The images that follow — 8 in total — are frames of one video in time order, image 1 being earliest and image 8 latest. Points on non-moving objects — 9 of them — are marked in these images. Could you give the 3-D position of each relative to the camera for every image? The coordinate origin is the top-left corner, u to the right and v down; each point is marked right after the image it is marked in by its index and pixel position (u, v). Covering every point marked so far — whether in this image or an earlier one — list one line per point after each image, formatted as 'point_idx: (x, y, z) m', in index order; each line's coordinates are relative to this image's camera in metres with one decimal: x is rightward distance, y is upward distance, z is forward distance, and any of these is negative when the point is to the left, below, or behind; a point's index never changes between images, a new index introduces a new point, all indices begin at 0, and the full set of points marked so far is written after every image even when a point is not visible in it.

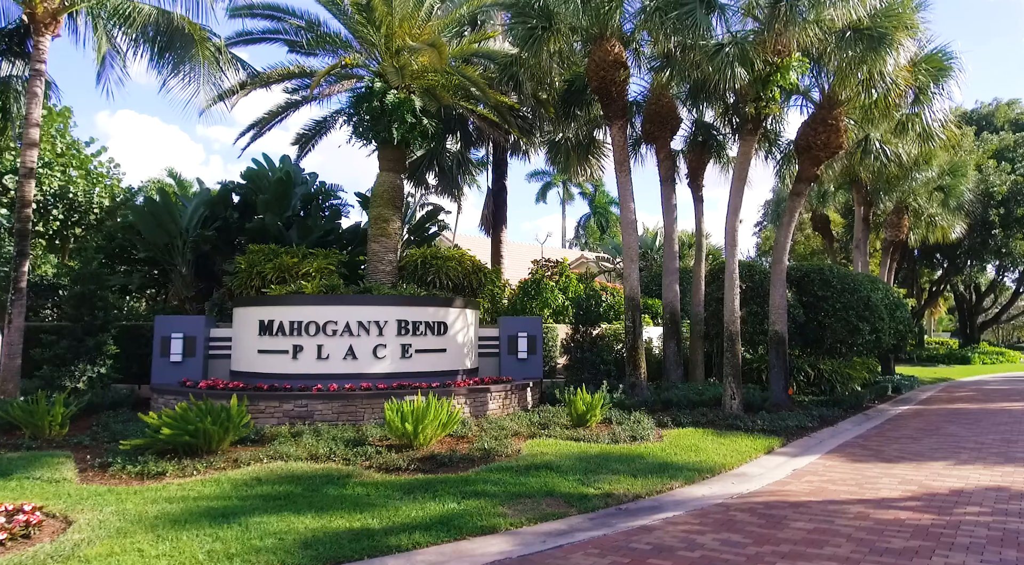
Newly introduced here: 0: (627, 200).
0: (+2.2, +1.6, +13.5) m
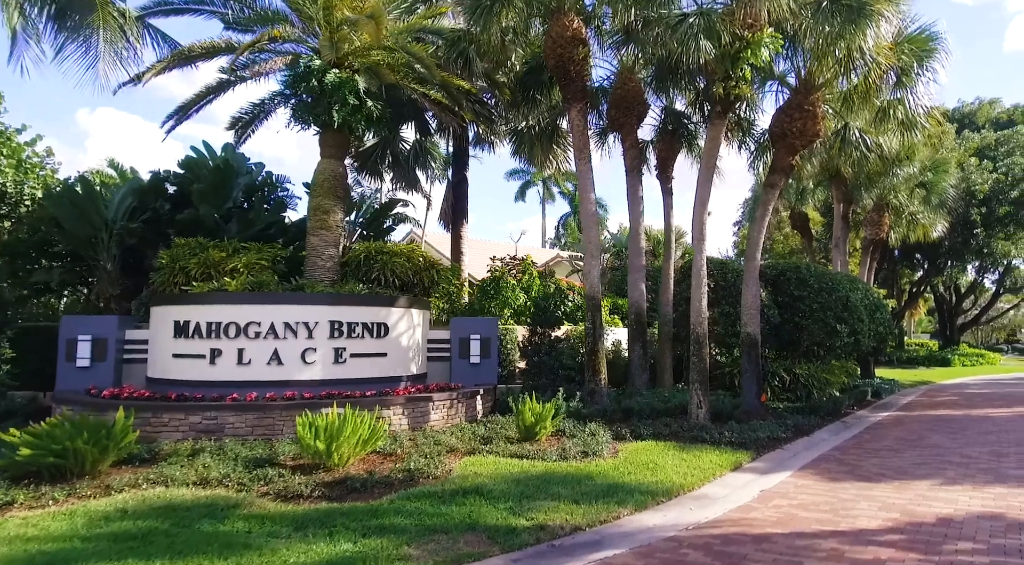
0: (+1.3, +1.7, +12.4) m
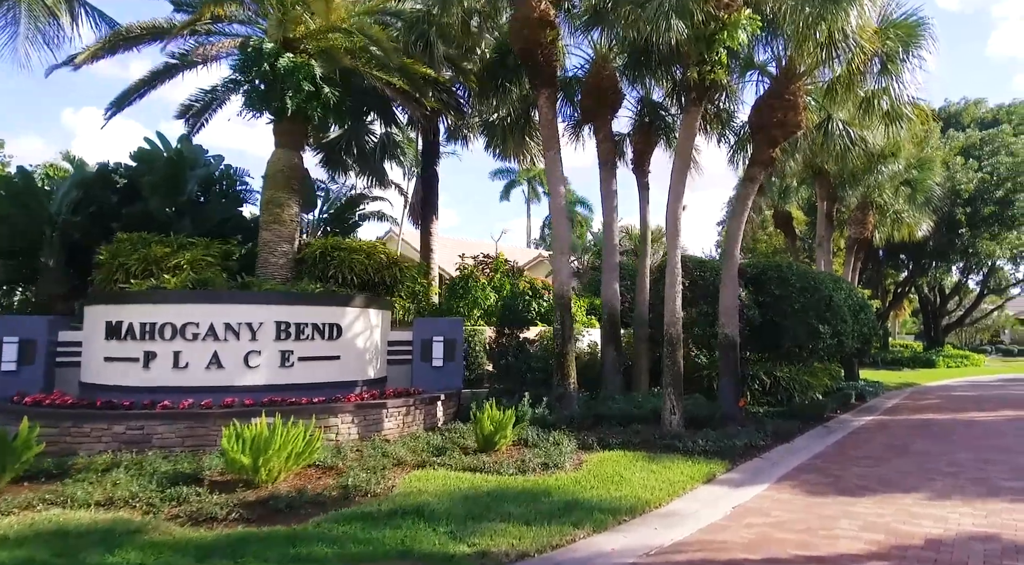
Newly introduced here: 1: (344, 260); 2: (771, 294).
0: (+0.7, +1.7, +11.7) m
1: (-3.0, +0.4, +12.7) m
2: (+5.7, -0.2, +15.7) m
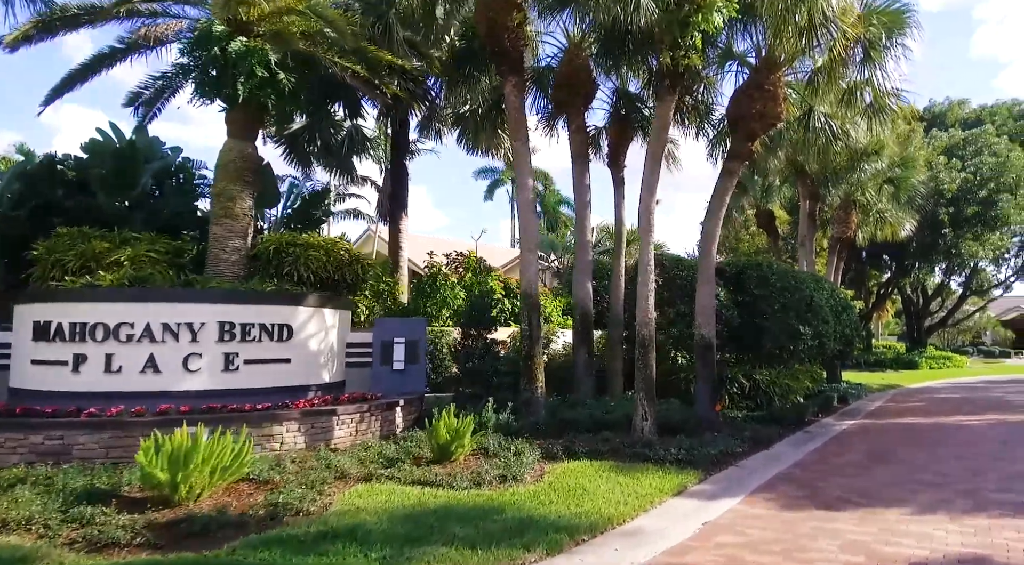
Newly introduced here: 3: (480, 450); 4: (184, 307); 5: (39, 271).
0: (+0.2, +1.7, +11.0) m
1: (-3.6, +0.4, +12.0) m
2: (+5.1, -0.2, +15.1) m
3: (-0.4, -2.1, +8.9) m
4: (-4.3, -0.3, +9.2) m
5: (-7.2, +0.2, +10.7) m
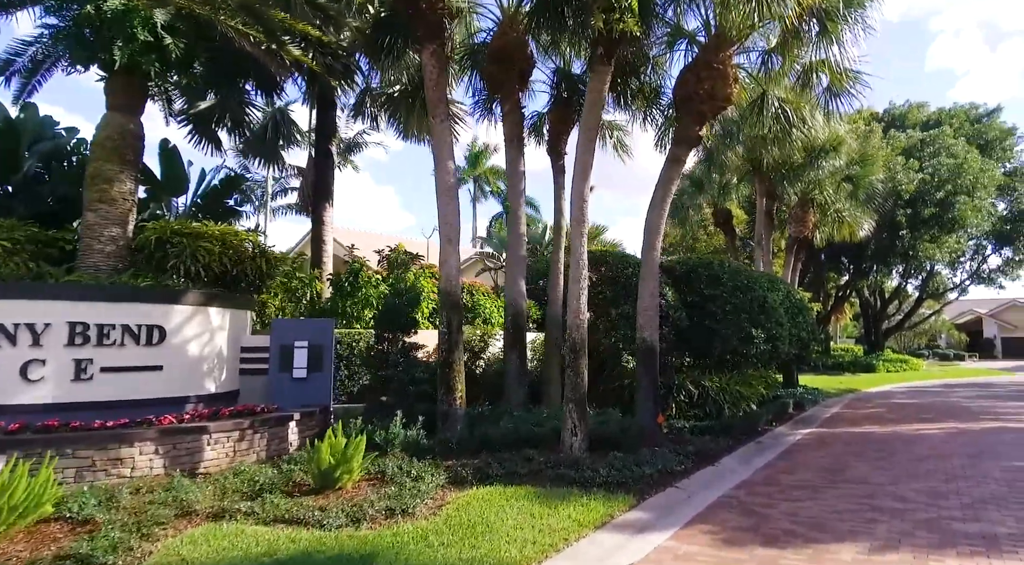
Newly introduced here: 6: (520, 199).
0: (-1.0, +1.8, +9.8) m
1: (-4.8, +0.5, +10.5) m
2: (+3.7, -0.2, +14.1) m
3: (-1.5, -2.1, +7.6) m
4: (-5.3, -0.2, +7.7) m
5: (-8.3, +0.3, +9.1) m
6: (+0.2, +1.4, +11.7) m
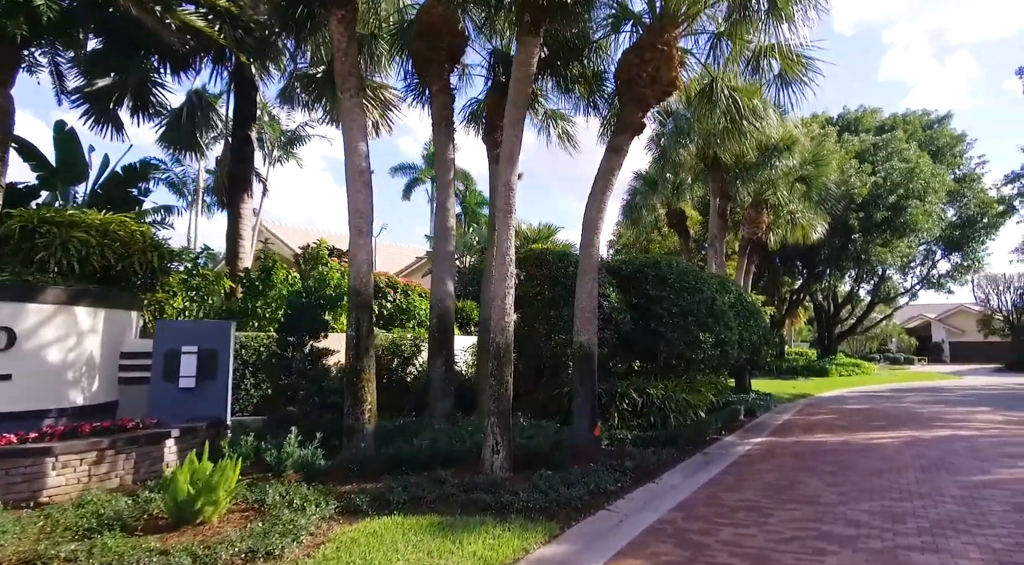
0: (-2.0, +1.8, +8.7) m
1: (-5.8, +0.6, +9.2) m
2: (+2.5, -0.2, +13.2) m
3: (-2.4, -2.0, +6.5) m
4: (-6.2, -0.2, +6.4) m
5: (-9.3, +0.4, +7.6) m
6: (-0.9, +1.4, +10.7) m
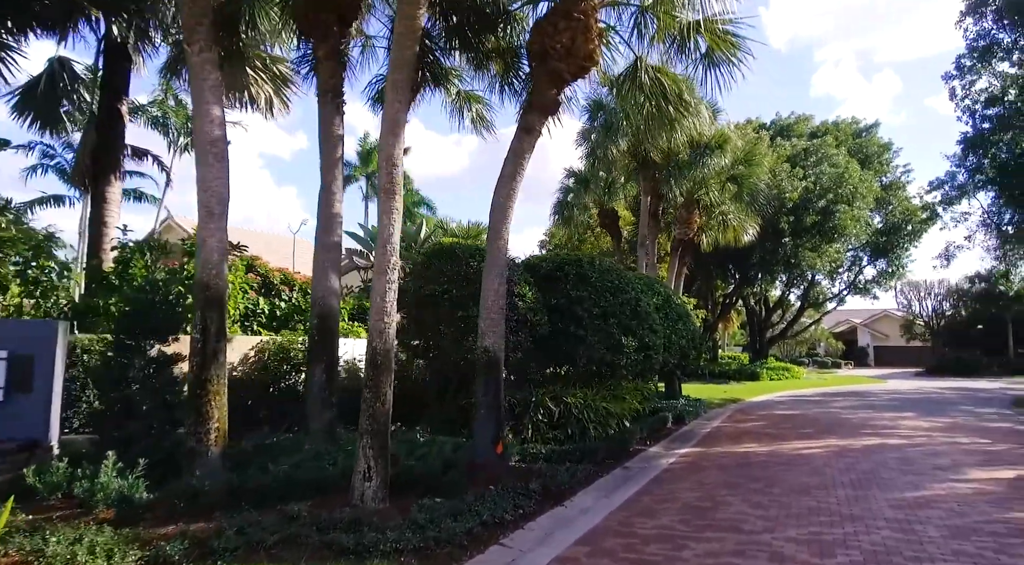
0: (-3.1, +1.9, +7.2) m
1: (-7.1, +0.7, +7.5) m
2: (+0.9, -0.2, +12.1) m
3: (-3.4, -1.9, +5.0) m
4: (-7.2, 0.0, +4.6) m
5: (-10.4, +0.5, +5.6) m
6: (-2.3, +1.5, +9.3) m
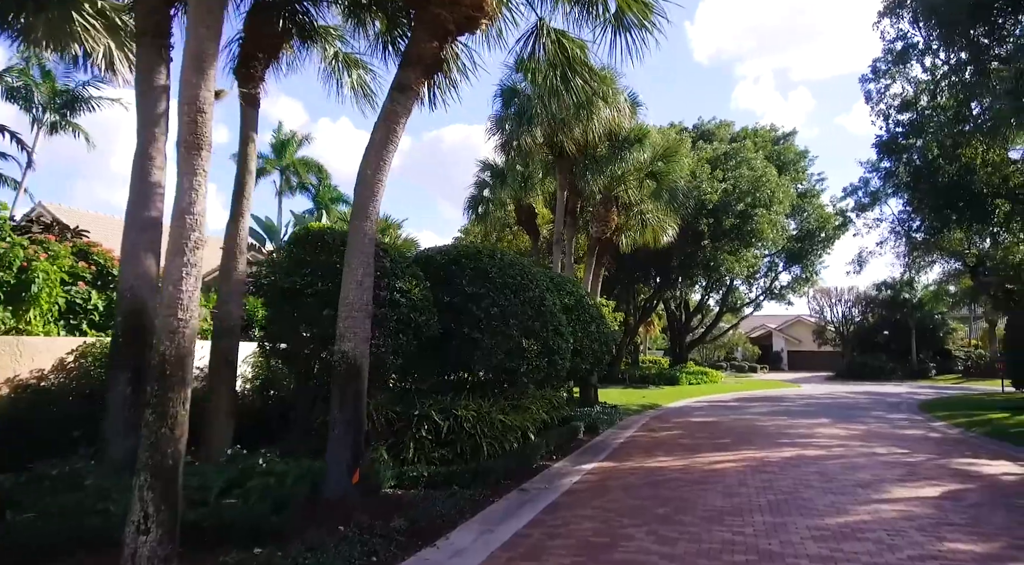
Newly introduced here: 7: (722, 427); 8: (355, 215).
0: (-4.3, +2.0, +5.3) m
1: (-8.3, +0.9, +5.2) m
2: (-0.8, -0.1, +10.6) m
3: (-4.4, -1.8, +3.1) m
4: (-8.2, +0.2, +2.3) m
5: (-11.4, +0.8, +2.9) m
6: (-3.7, +1.6, +7.5) m
7: (+5.5, -3.8, +18.5) m
8: (-1.7, +0.7, +7.5) m
